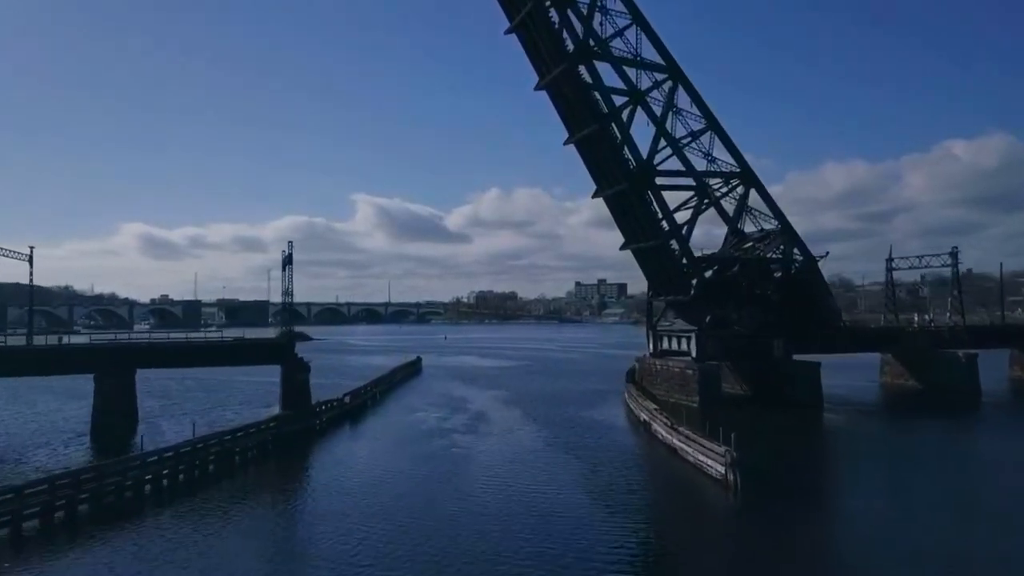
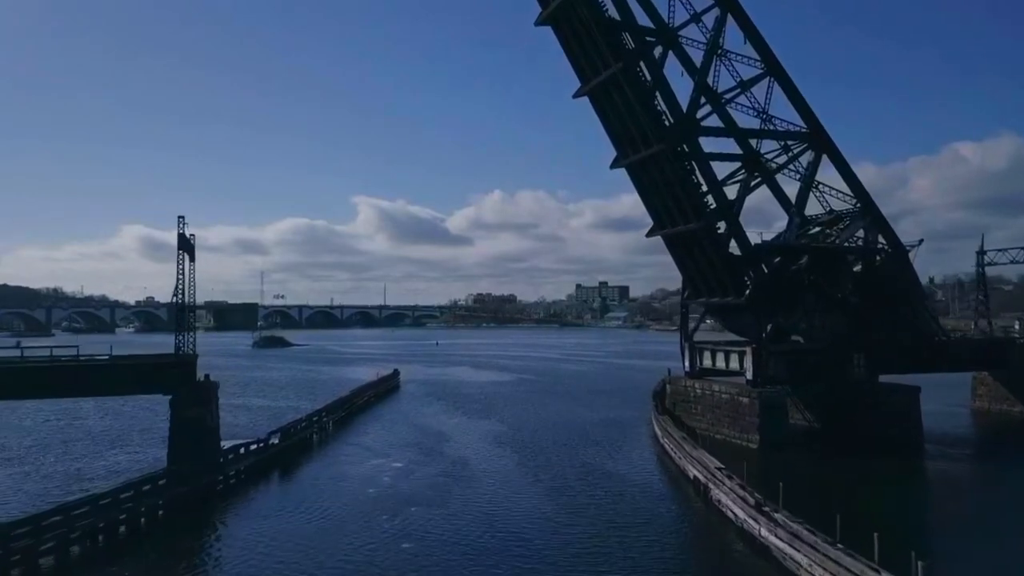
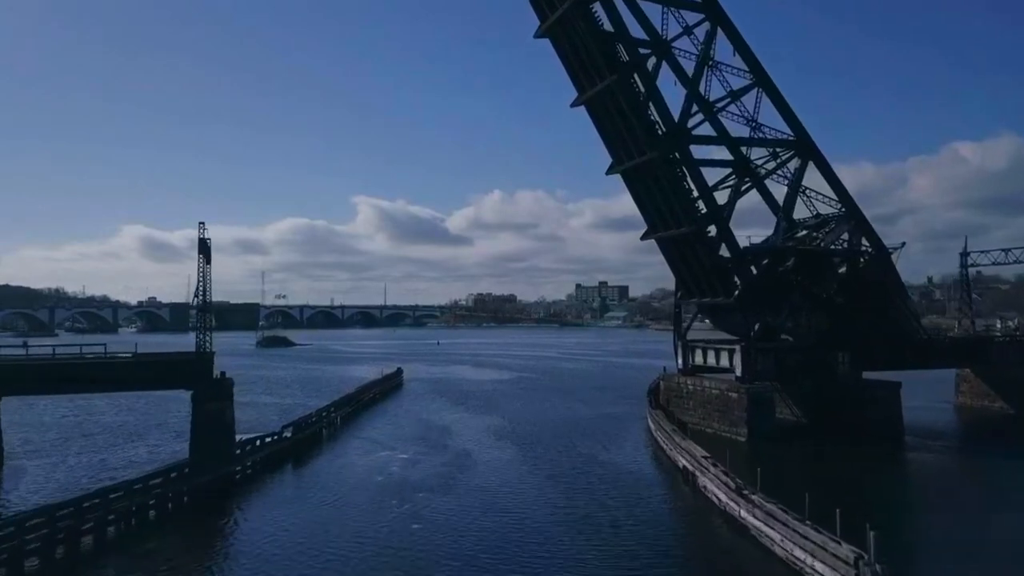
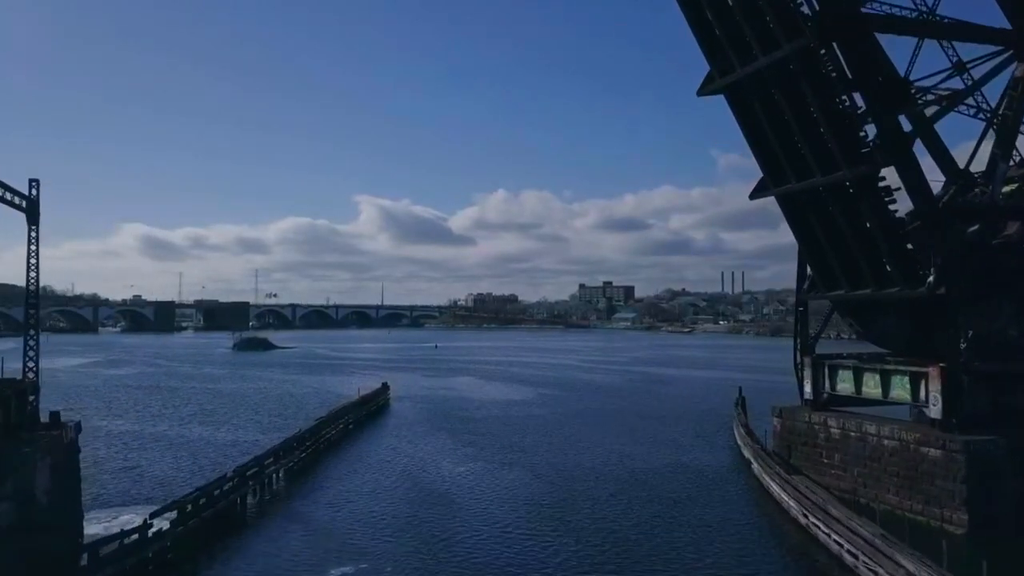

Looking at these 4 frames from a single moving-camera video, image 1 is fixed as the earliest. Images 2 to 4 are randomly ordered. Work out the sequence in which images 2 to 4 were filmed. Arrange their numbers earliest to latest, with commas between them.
3, 2, 4
